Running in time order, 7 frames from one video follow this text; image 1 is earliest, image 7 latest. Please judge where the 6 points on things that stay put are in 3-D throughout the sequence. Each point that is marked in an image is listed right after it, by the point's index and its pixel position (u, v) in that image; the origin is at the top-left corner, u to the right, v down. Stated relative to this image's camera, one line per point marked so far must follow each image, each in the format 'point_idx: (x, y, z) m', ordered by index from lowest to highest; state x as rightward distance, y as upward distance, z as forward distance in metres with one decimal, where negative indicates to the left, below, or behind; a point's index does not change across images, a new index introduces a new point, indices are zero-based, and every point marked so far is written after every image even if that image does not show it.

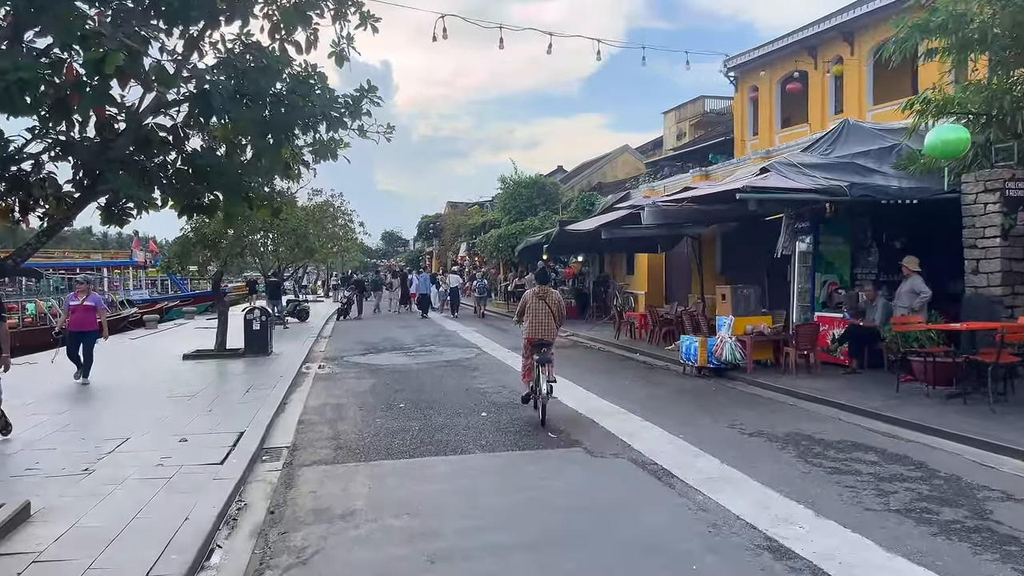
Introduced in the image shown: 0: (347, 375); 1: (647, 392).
0: (-2.6, -1.4, +13.3) m
1: (+1.7, -1.3, +10.3) m
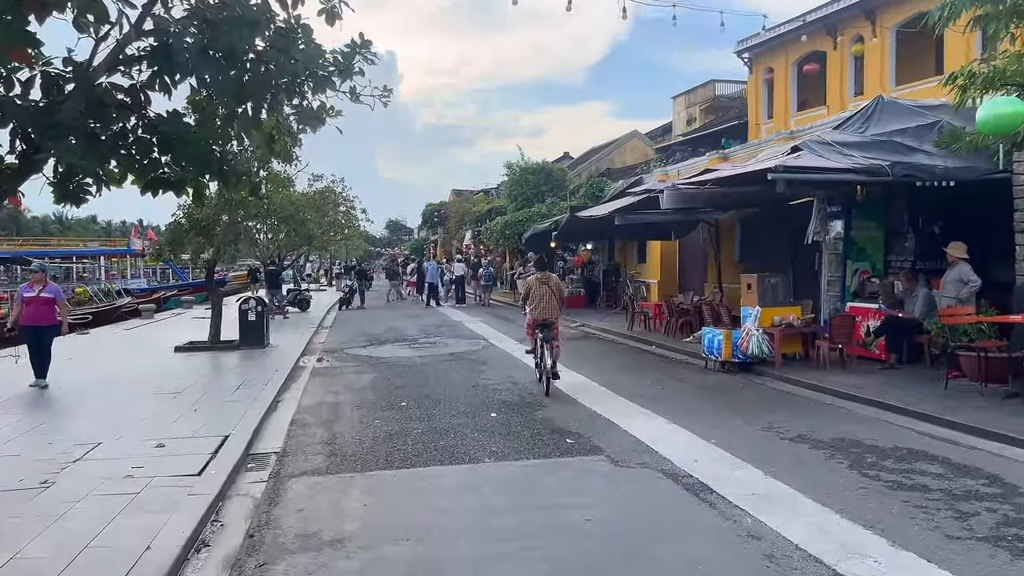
0: (-2.5, -1.2, +12.5) m
1: (+1.8, -1.2, +9.5) m
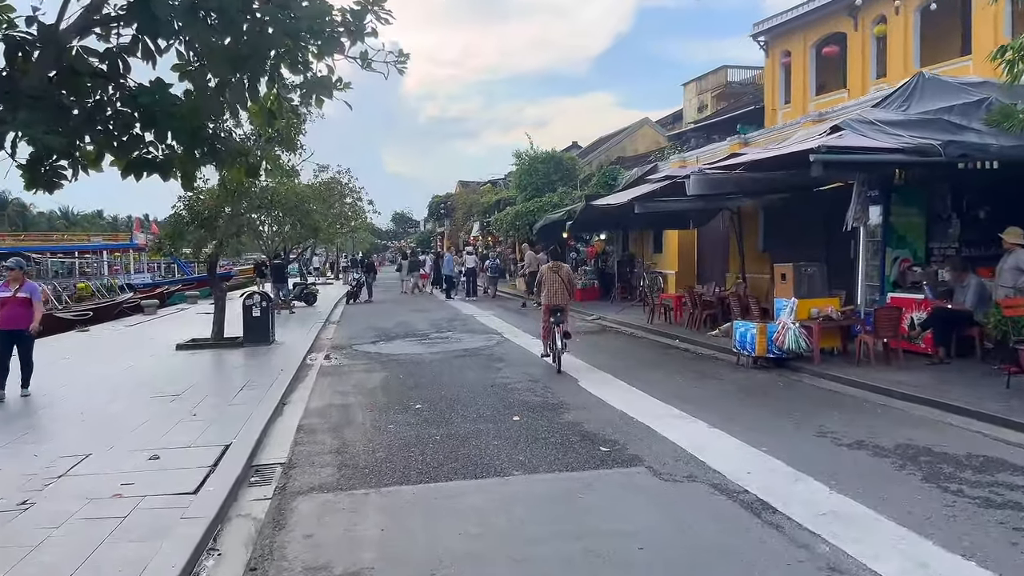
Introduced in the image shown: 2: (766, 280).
0: (-2.2, -1.1, +11.9) m
1: (+2.1, -1.1, +8.9) m
2: (+4.9, +0.2, +15.8) m
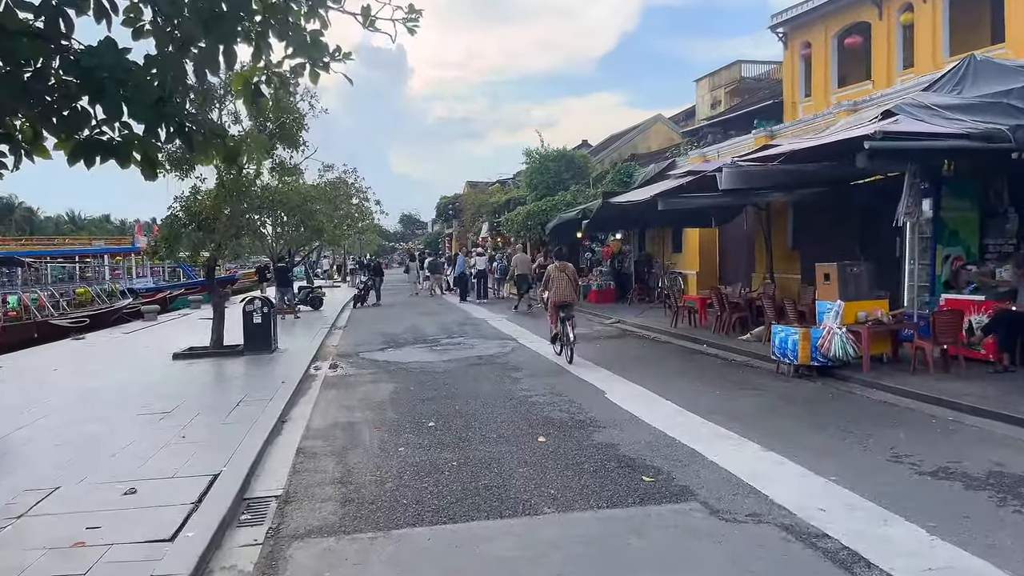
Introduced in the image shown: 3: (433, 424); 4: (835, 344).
0: (-2.0, -1.2, +11.1) m
1: (+2.3, -1.1, +8.0) m
2: (+5.1, +0.2, +14.9) m
3: (-0.7, -1.3, +7.6) m
4: (+3.6, -0.6, +9.1) m
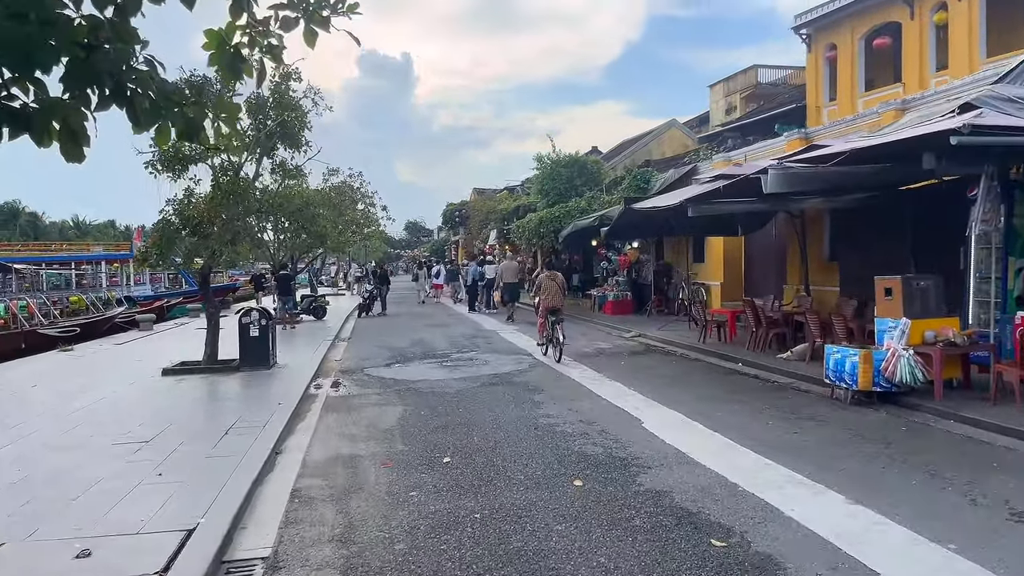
0: (-1.8, -1.4, +10.1) m
1: (+2.5, -1.3, +7.0) m
2: (+5.4, -0.1, +13.9) m
3: (-0.5, -1.4, +6.6) m
4: (+3.8, -0.8, +8.0) m
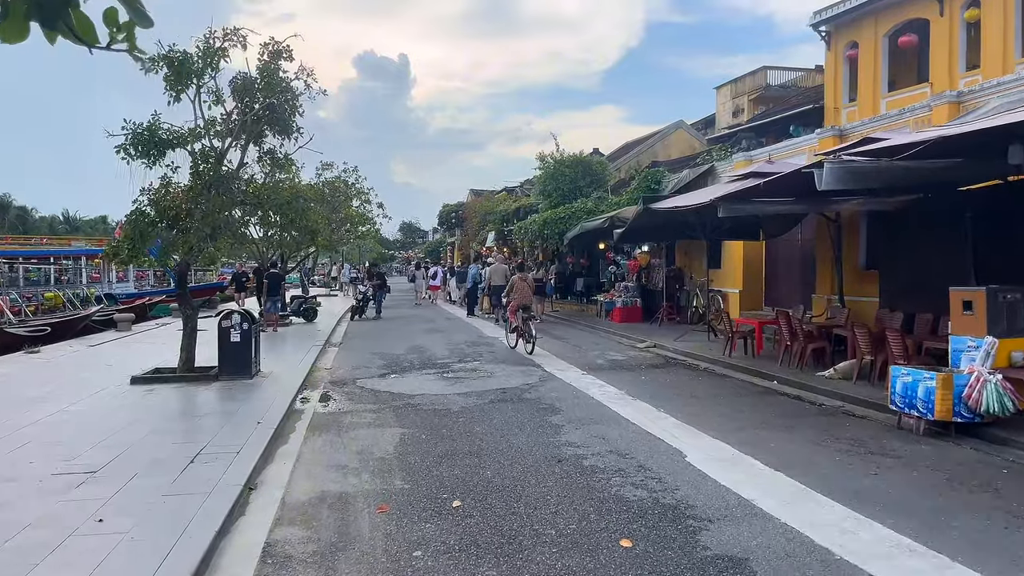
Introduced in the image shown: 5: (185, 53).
0: (-1.6, -1.4, +8.9) m
1: (+2.7, -1.4, +5.8) m
2: (+5.5, -0.2, +12.7) m
3: (-0.3, -1.4, +5.4) m
4: (+4.0, -0.9, +6.8) m
5: (-4.4, +3.2, +11.2) m
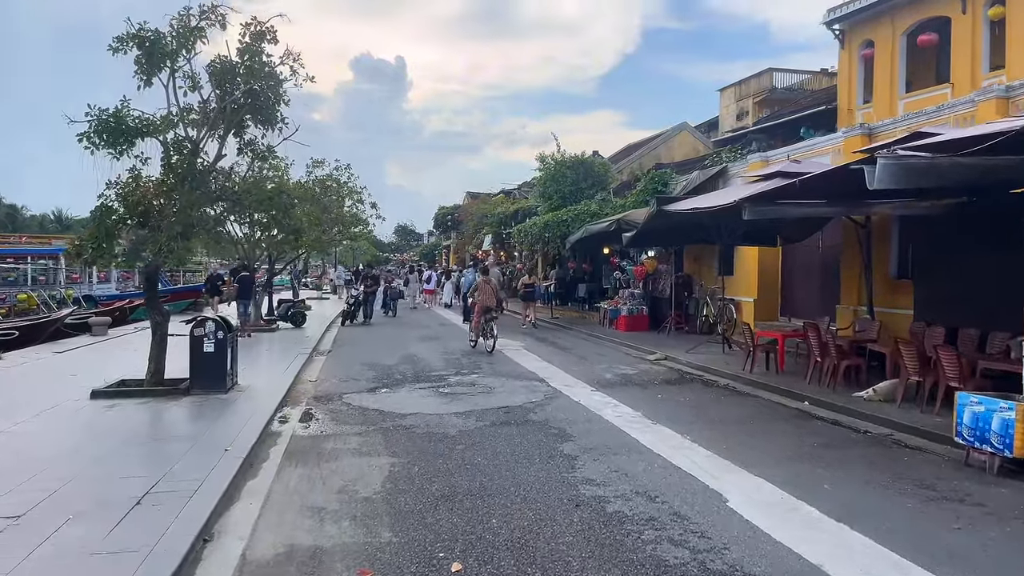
0: (-1.6, -1.4, +7.8) m
1: (+2.7, -1.5, +4.8) m
2: (+5.6, -0.4, +11.7) m
3: (-0.3, -1.5, +4.4) m
4: (+4.0, -1.0, +5.8) m
5: (-4.4, +3.2, +10.2) m
